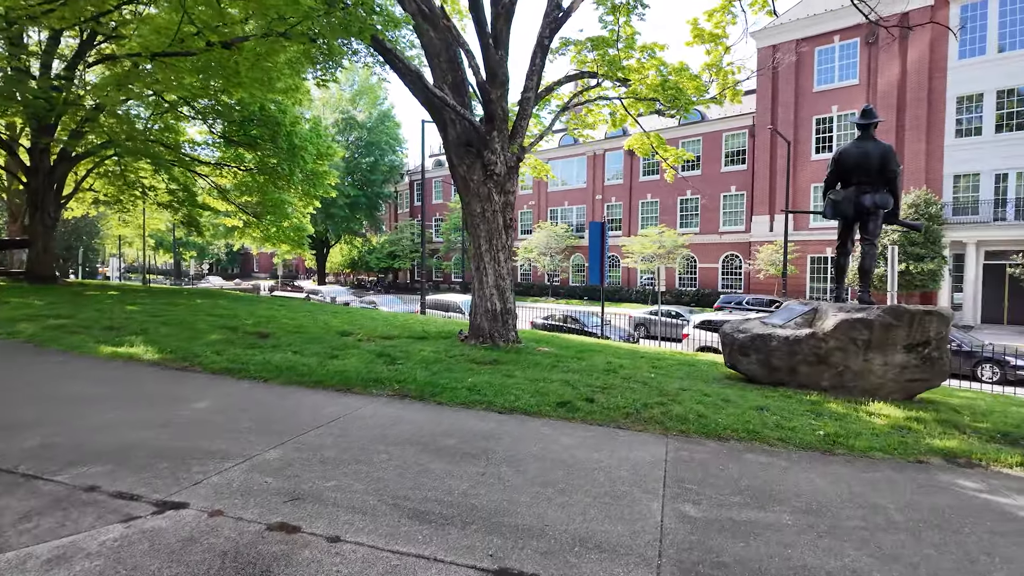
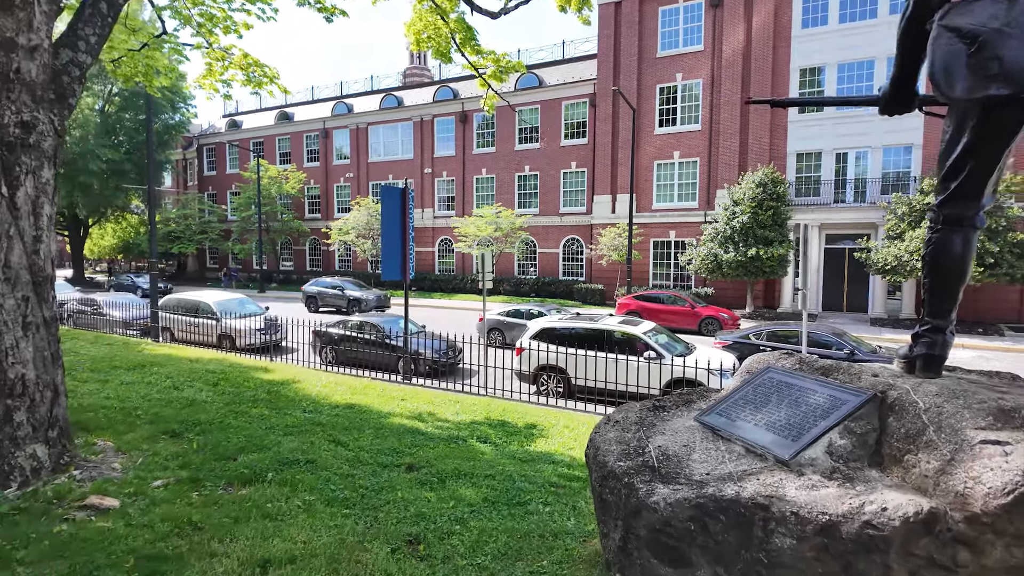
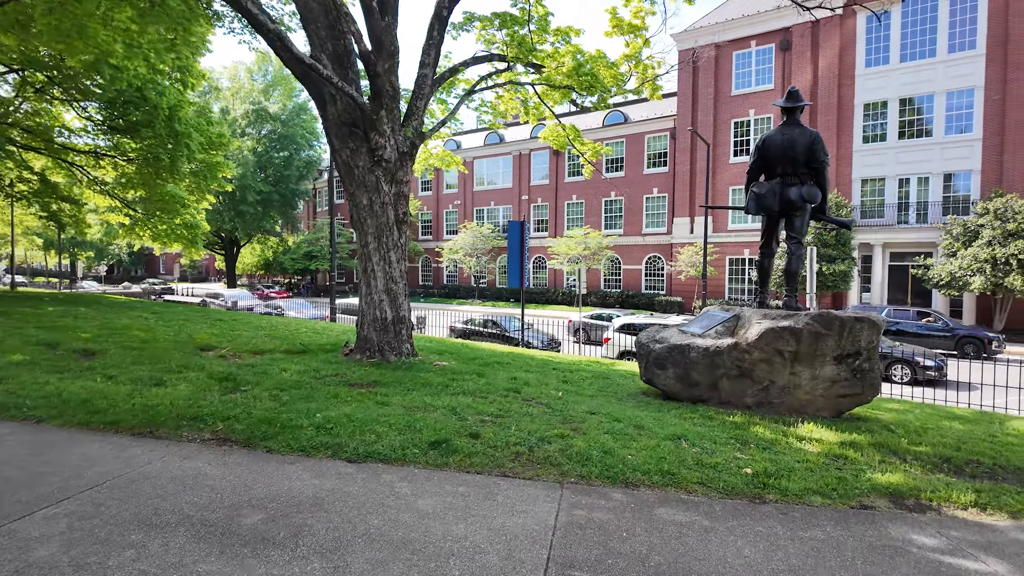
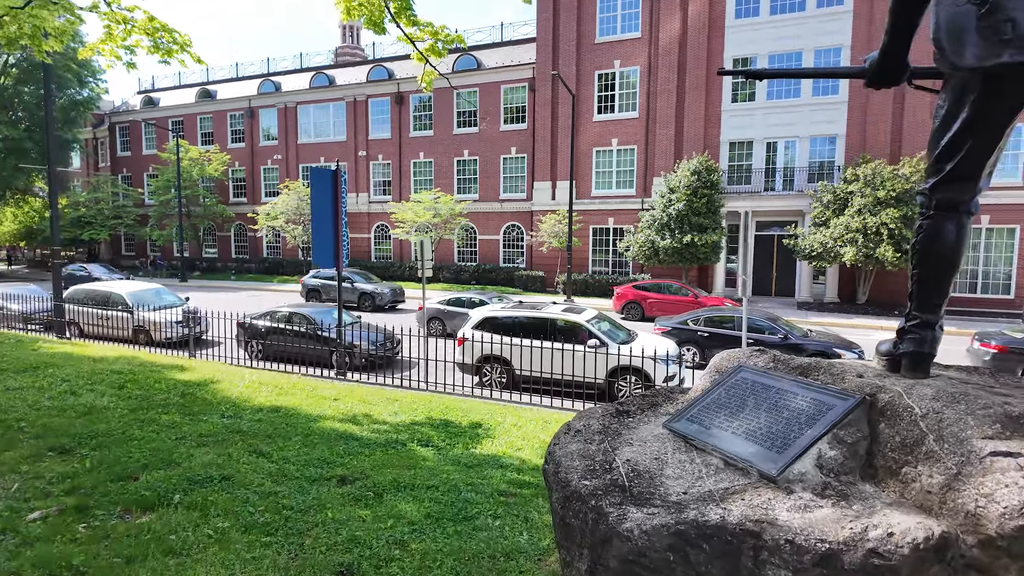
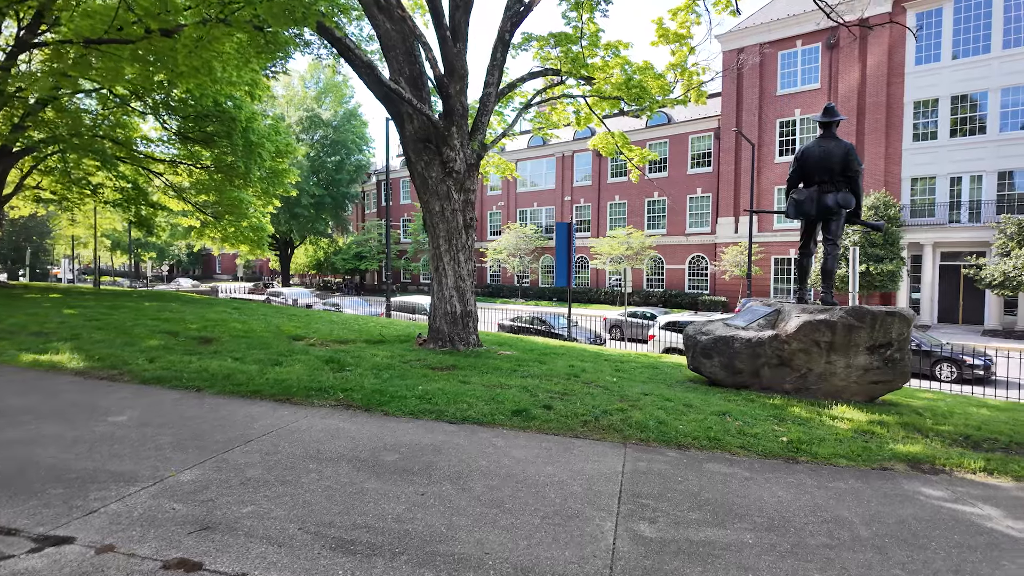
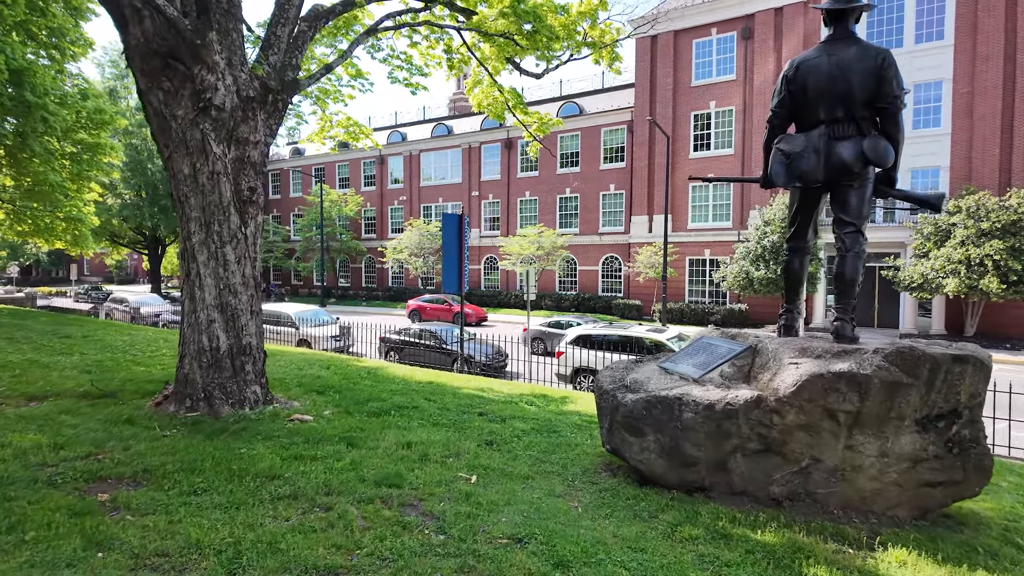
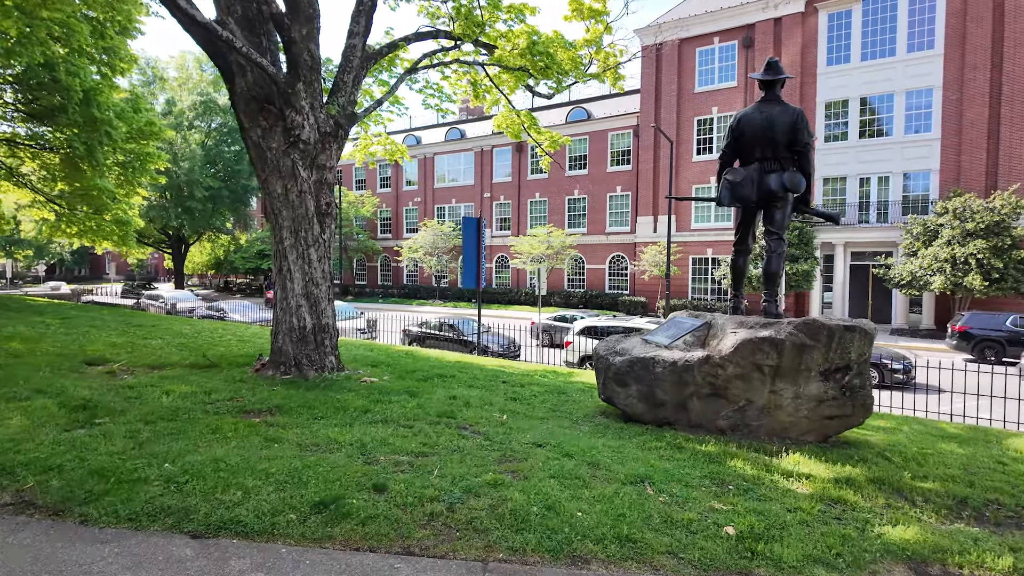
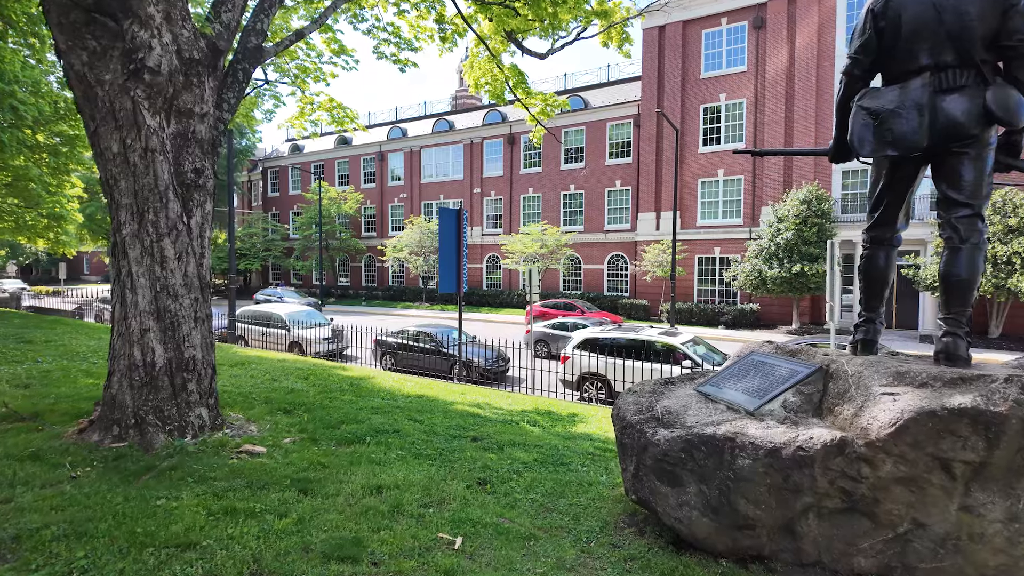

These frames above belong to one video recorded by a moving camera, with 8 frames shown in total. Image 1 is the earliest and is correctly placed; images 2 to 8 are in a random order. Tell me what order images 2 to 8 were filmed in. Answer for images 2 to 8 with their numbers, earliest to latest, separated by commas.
5, 3, 7, 6, 8, 2, 4
